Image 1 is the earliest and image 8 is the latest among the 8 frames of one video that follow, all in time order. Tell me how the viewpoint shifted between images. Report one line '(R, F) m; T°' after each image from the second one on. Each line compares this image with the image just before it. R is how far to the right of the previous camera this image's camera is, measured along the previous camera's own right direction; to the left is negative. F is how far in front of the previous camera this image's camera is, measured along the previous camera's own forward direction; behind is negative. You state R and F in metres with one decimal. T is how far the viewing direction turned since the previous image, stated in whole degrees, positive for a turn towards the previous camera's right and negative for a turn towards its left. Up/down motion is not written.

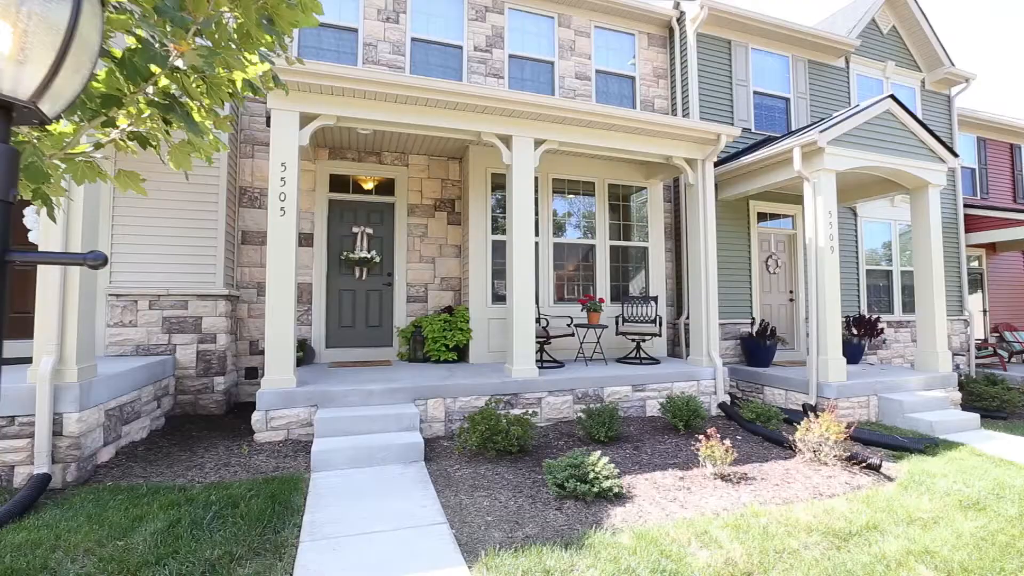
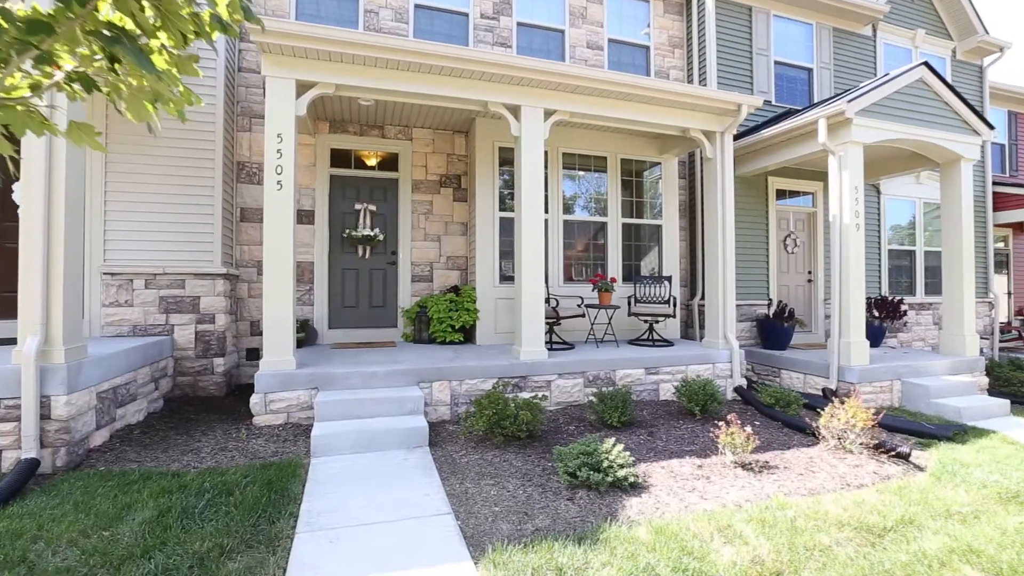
(0.0, +0.2) m; -1°
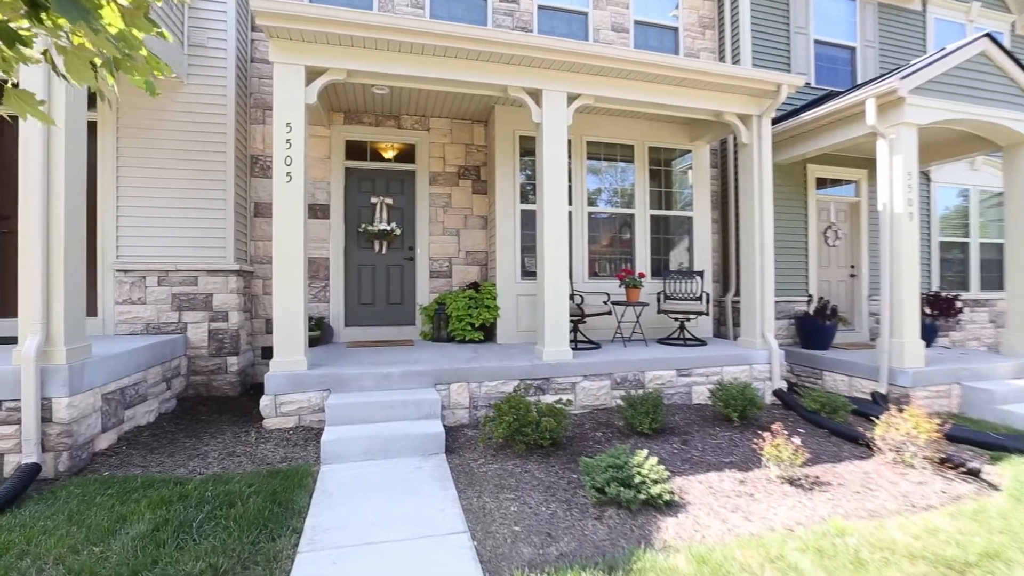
(0.0, +0.3) m; -3°
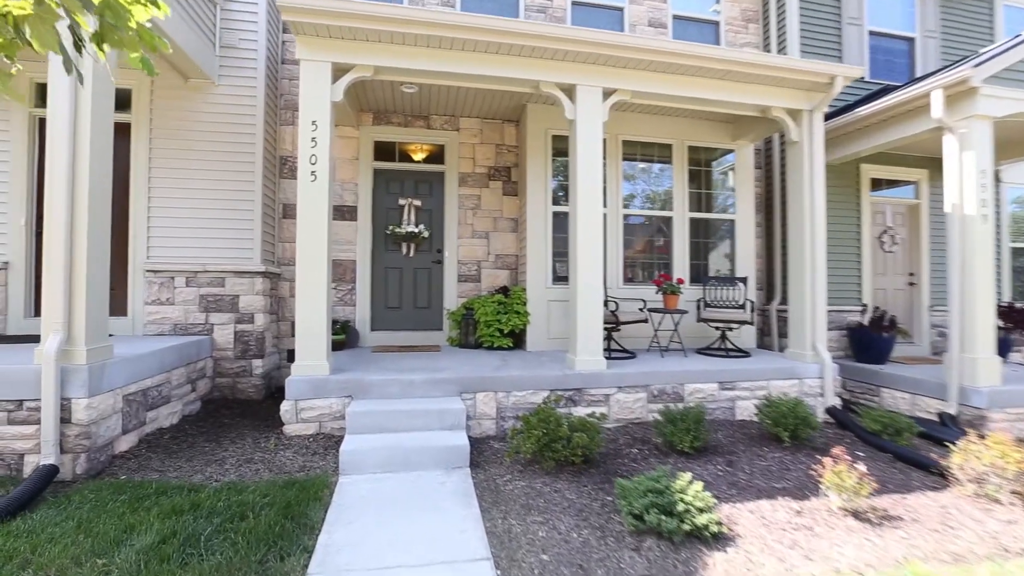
(0.0, +0.2) m; -4°
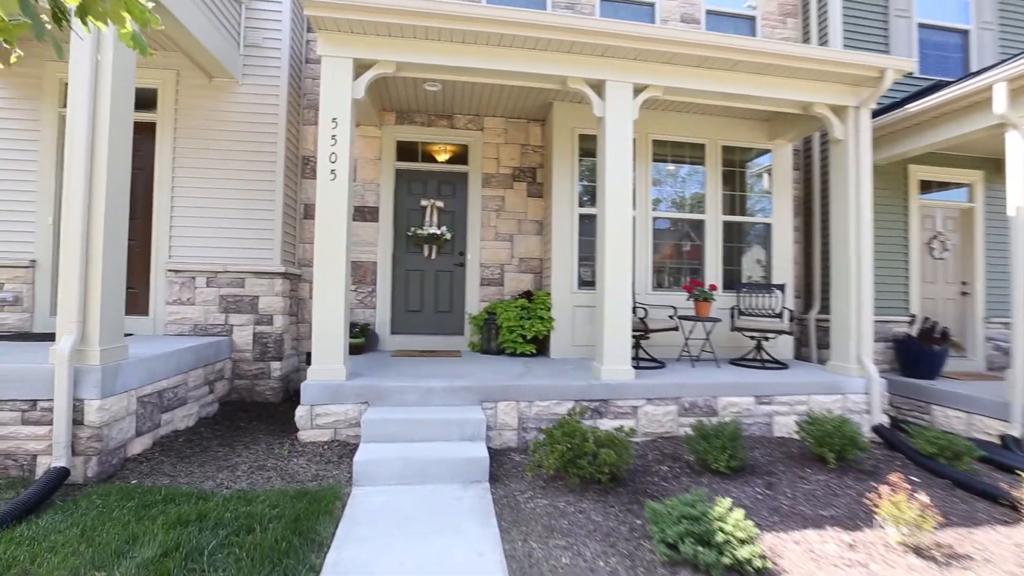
(0.0, +0.2) m; -3°
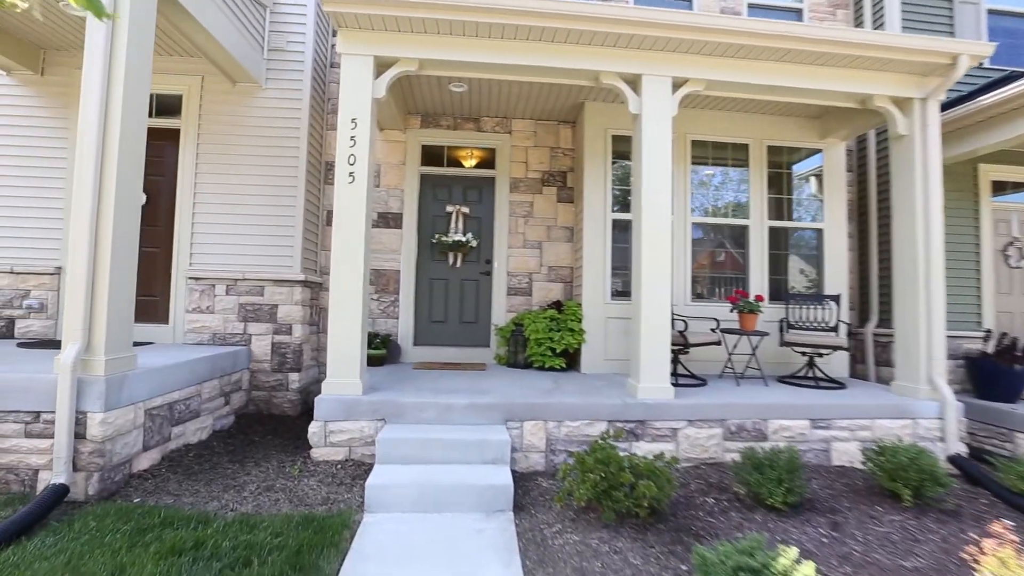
(0.0, +0.3) m; -3°
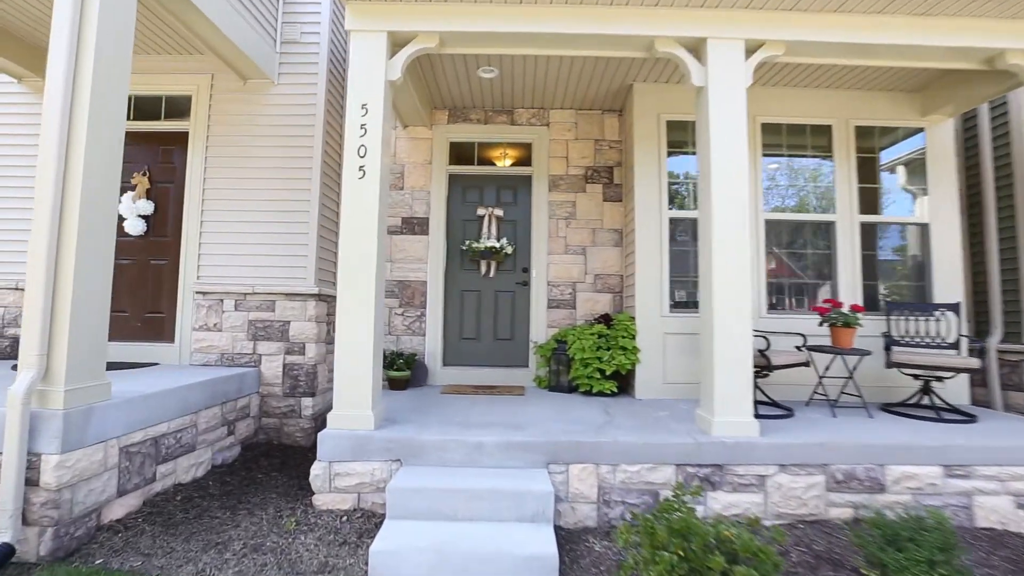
(0.0, +0.6) m; -5°
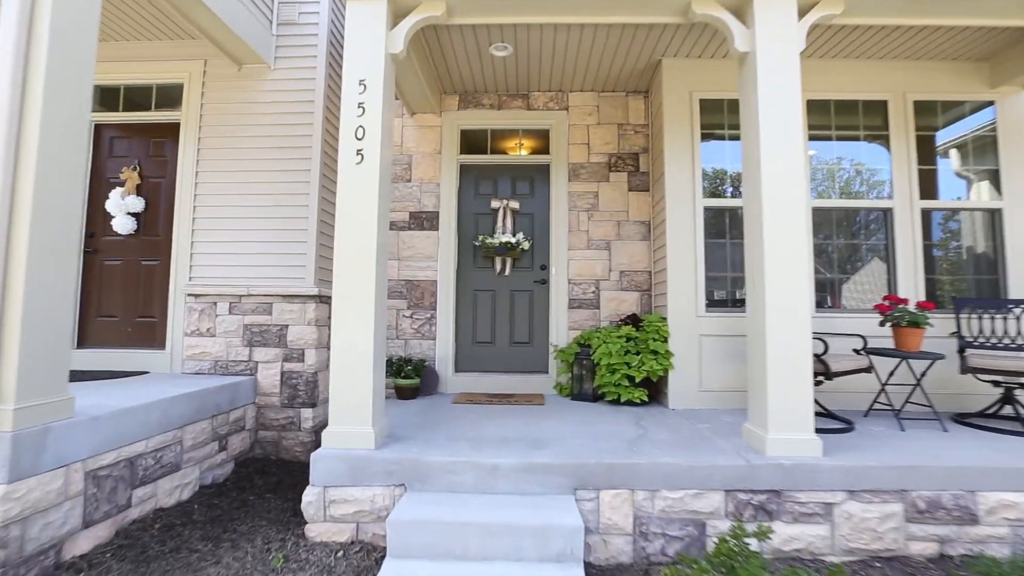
(0.0, +0.4) m; -2°
